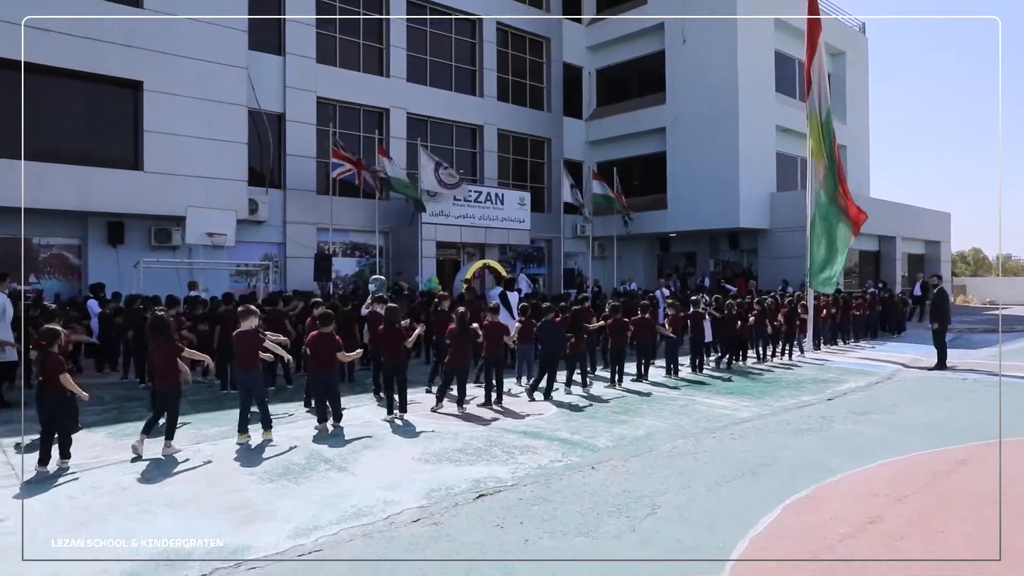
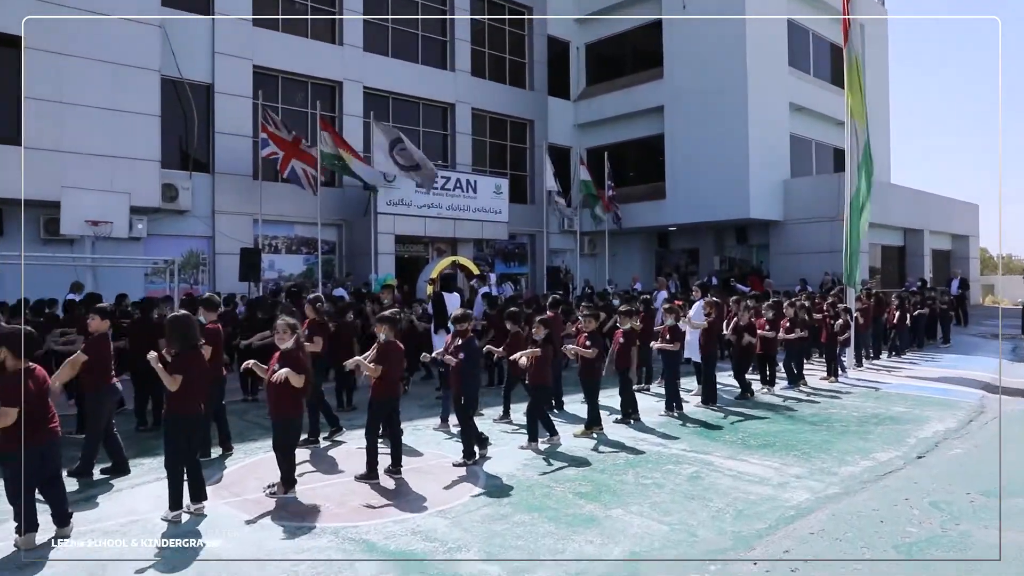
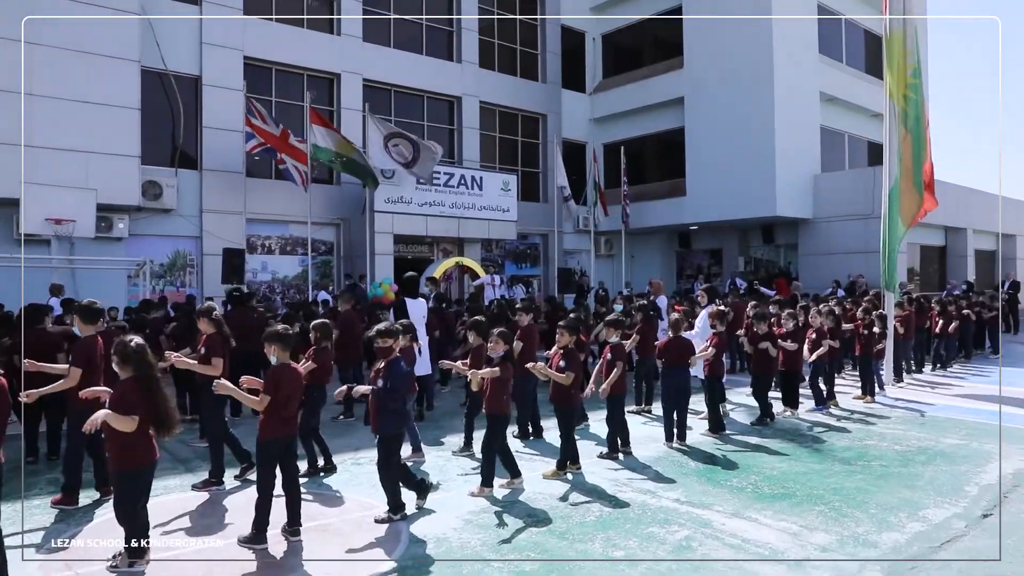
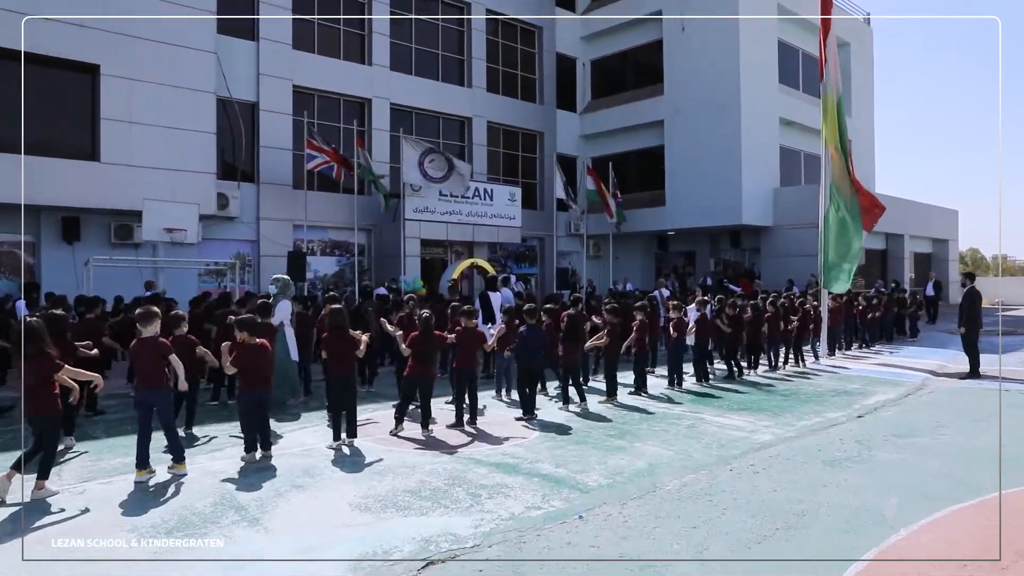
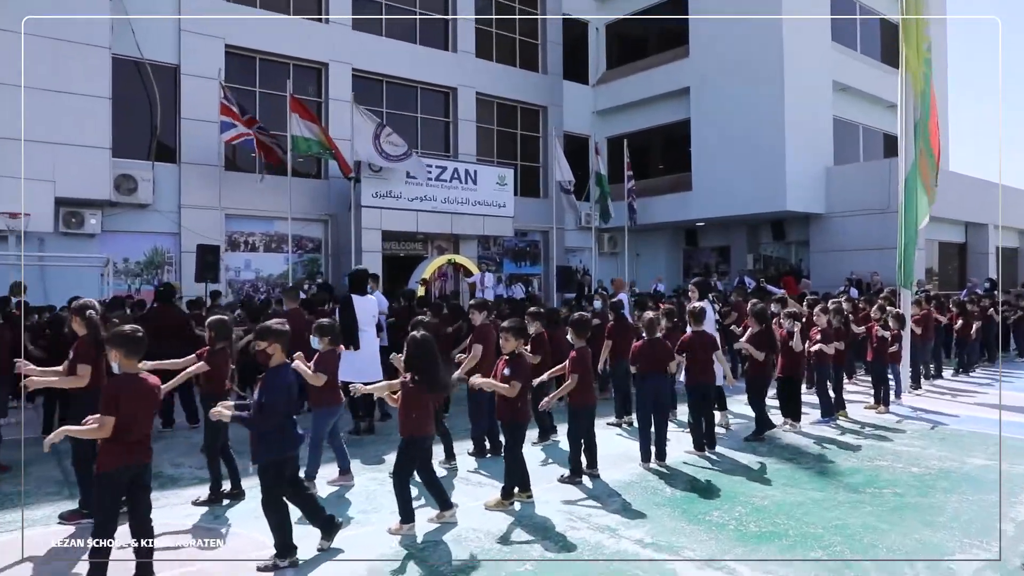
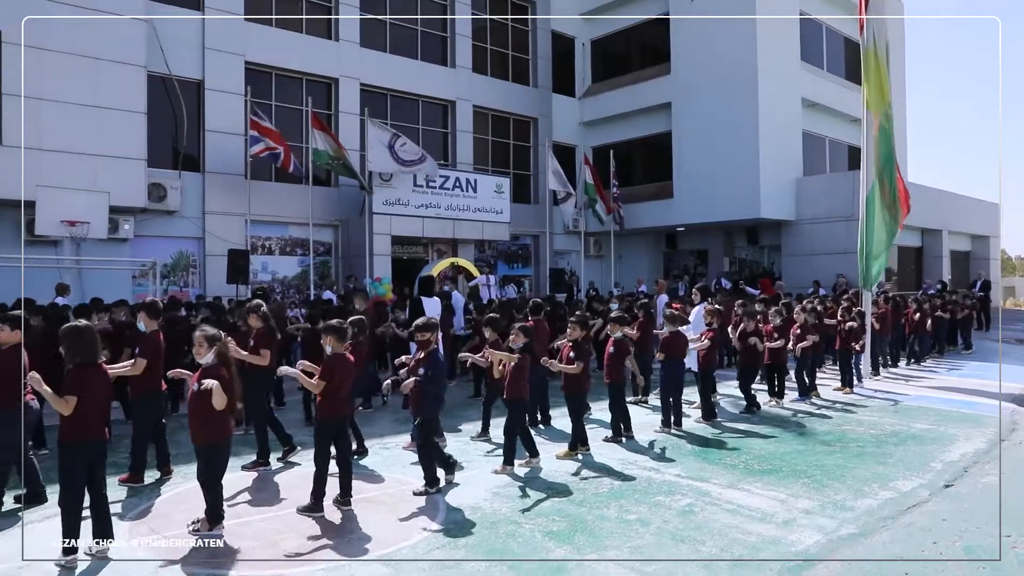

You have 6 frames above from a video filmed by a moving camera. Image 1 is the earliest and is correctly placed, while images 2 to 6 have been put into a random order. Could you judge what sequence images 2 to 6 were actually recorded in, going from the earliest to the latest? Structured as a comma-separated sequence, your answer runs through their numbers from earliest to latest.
4, 2, 6, 3, 5
